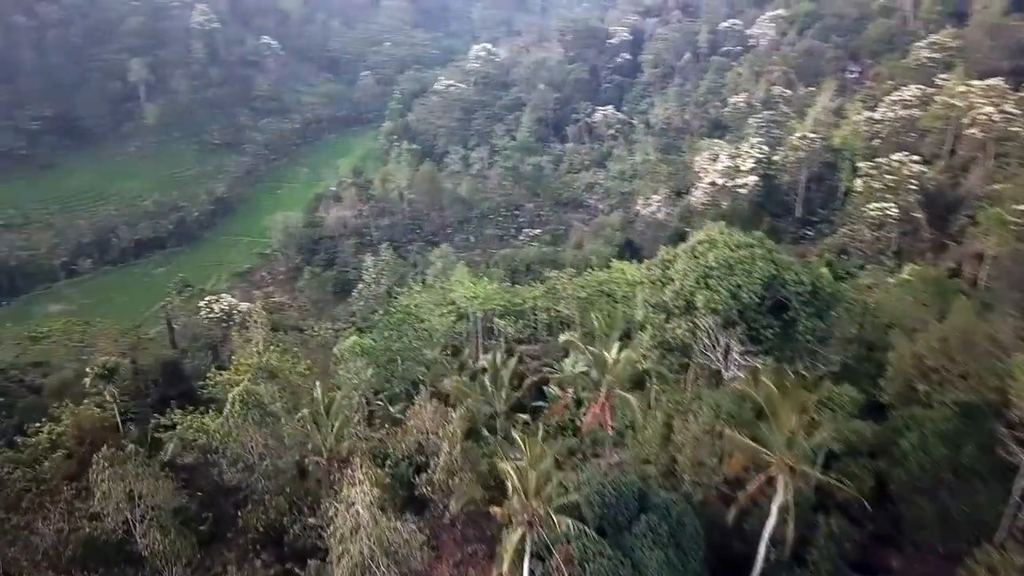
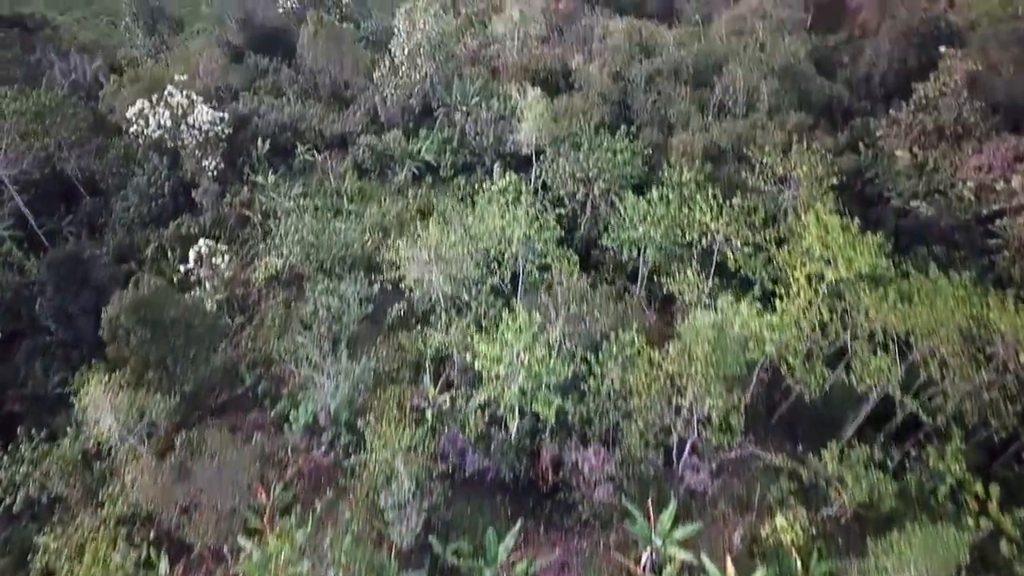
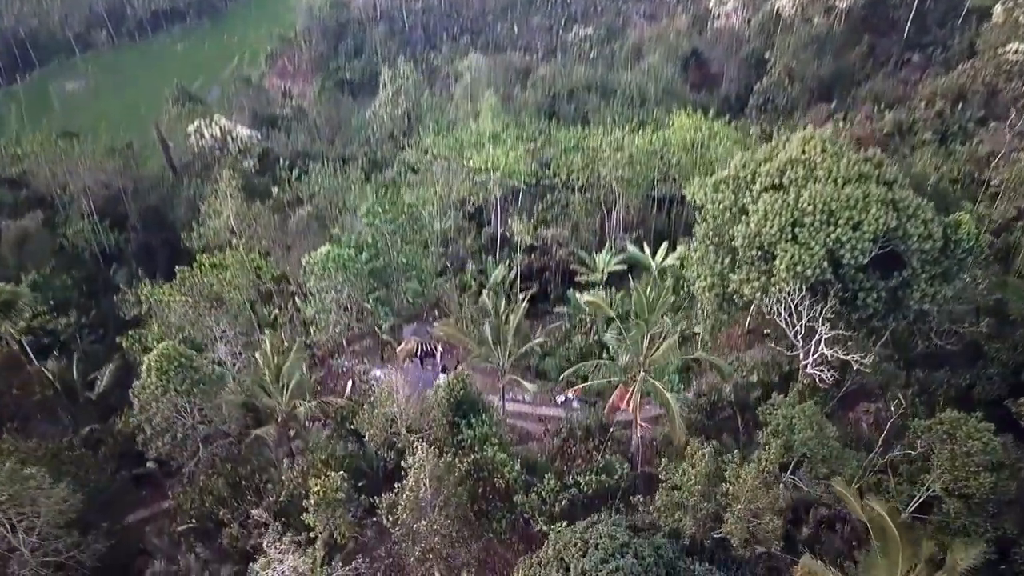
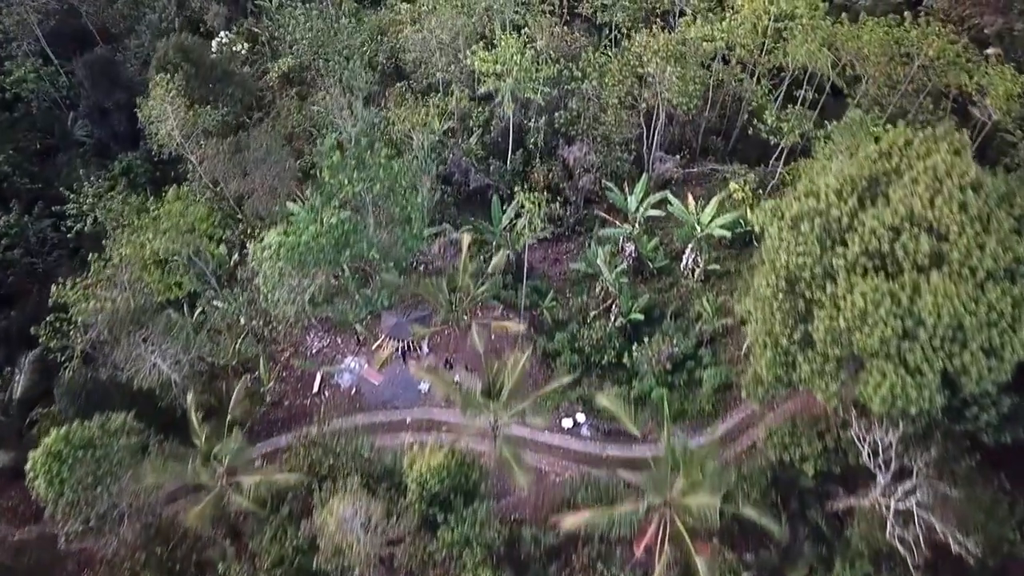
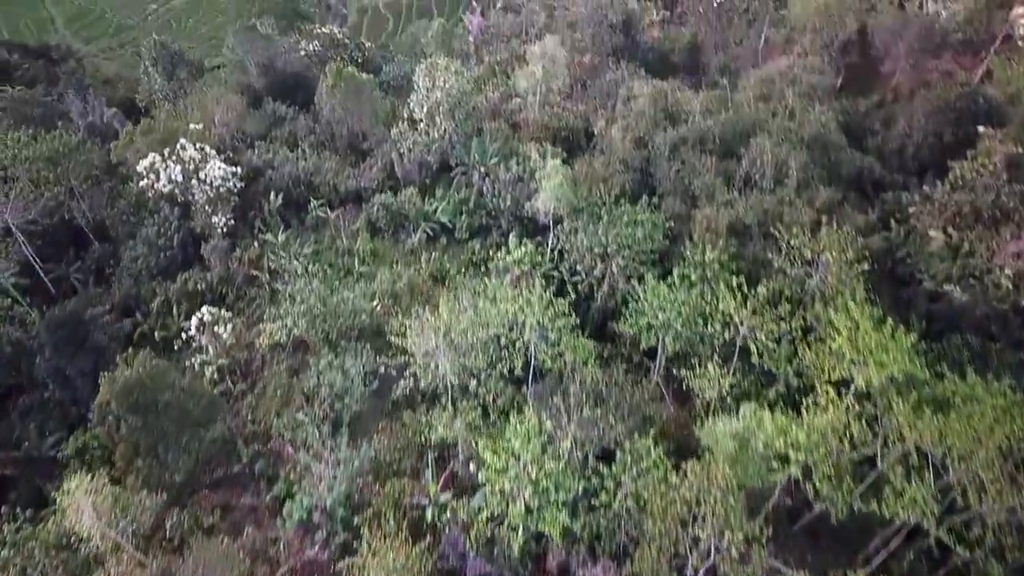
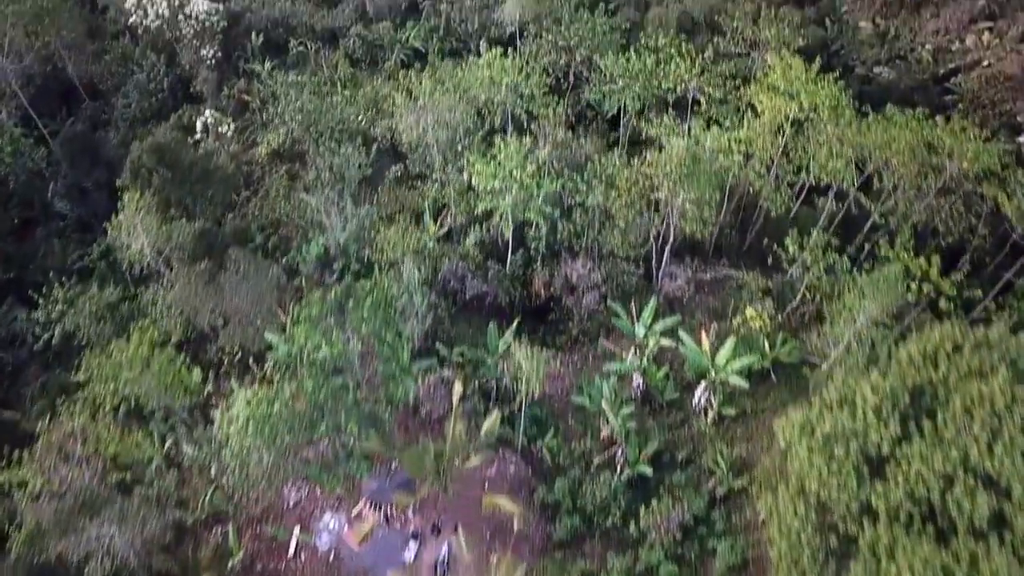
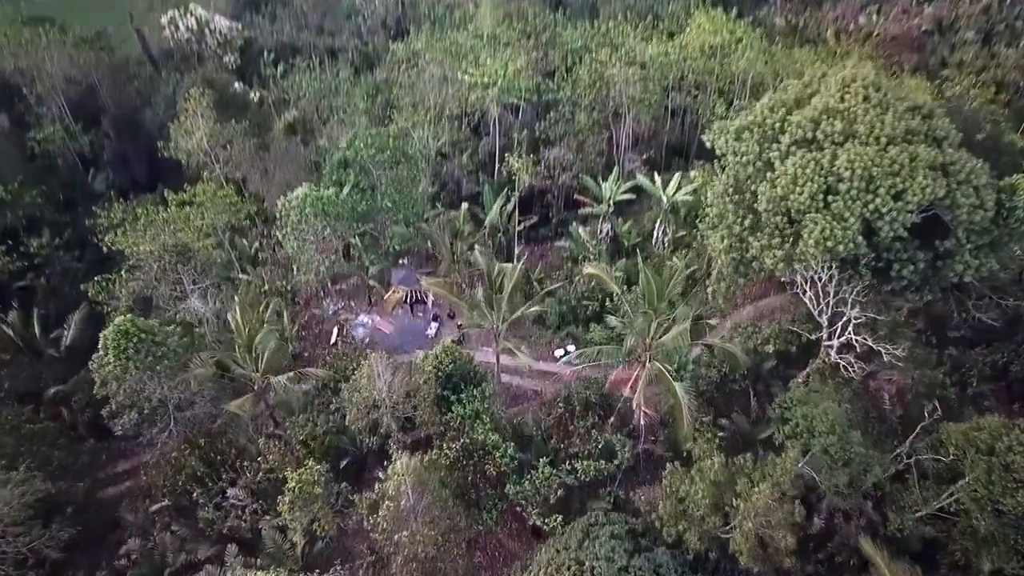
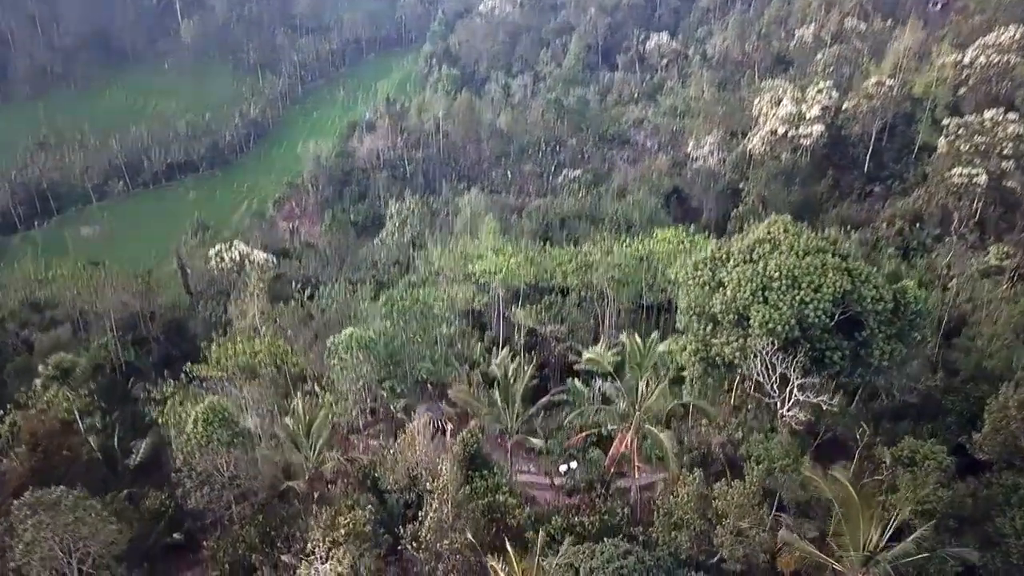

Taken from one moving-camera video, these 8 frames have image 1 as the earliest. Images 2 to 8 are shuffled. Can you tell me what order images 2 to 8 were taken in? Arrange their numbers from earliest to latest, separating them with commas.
8, 3, 7, 4, 6, 2, 5
